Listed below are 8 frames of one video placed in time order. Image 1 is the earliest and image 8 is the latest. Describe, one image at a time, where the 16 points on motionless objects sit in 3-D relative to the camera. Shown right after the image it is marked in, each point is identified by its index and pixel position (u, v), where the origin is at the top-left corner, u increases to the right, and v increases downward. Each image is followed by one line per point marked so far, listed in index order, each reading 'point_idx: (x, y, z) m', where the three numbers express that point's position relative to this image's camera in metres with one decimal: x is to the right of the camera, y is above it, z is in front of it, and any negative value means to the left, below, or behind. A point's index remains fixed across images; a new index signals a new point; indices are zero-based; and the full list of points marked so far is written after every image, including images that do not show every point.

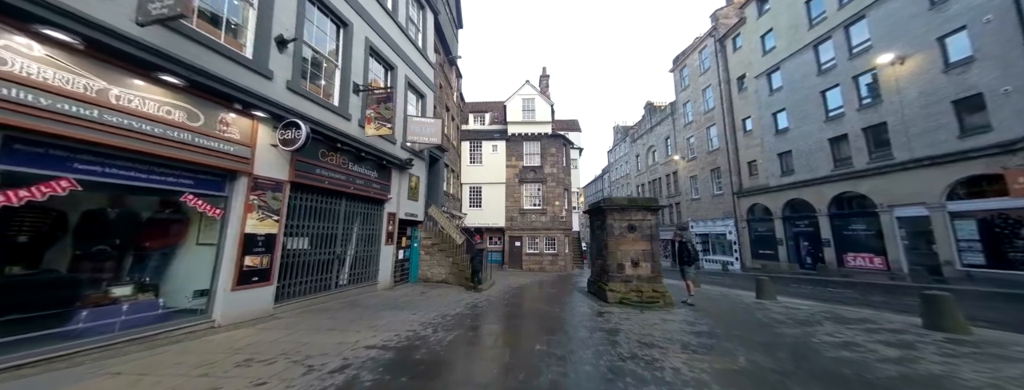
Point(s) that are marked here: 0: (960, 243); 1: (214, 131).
0: (+21.2, -2.2, +13.4) m
1: (-4.7, +1.0, +4.6) m
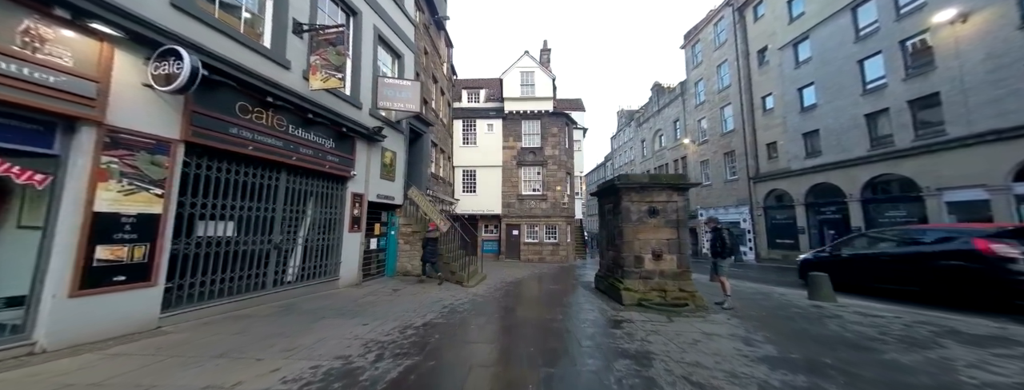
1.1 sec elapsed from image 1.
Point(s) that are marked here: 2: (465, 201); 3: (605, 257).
0: (+21.0, -1.4, +11.7) m
1: (-5.0, +1.5, +2.9) m
2: (-3.0, -0.4, +18.3) m
3: (+2.6, -1.8, +8.0) m
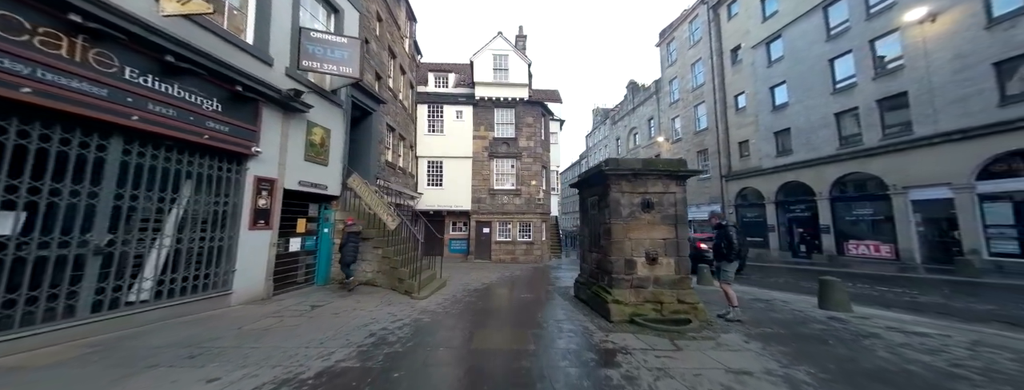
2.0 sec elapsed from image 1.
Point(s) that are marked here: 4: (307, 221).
0: (+19.8, -1.4, +11.9) m
1: (-5.3, +1.7, +0.9) m
2: (-4.7, 0.0, +16.4) m
3: (+1.8, -1.5, +6.7) m
4: (-5.1, -0.7, +7.2) m
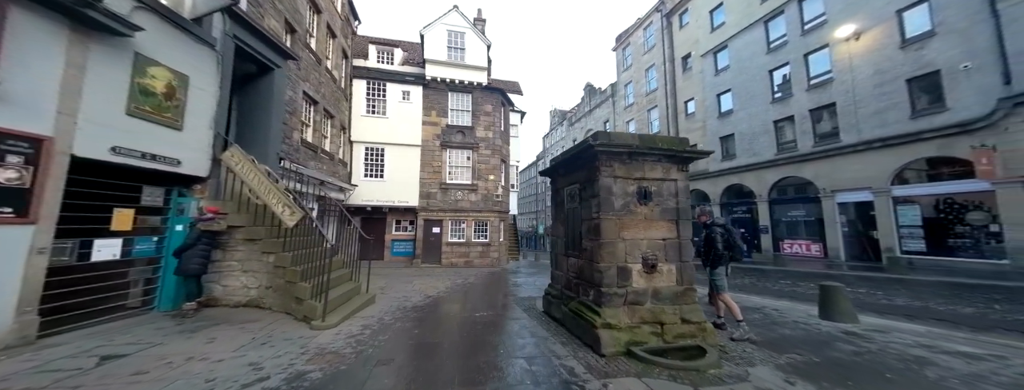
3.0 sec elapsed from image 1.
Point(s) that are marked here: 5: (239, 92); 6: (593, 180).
0: (+17.9, -1.5, +13.2) m
1: (-5.1, +2.1, -1.6) m
2: (-7.0, +0.3, +13.8) m
3: (+0.9, -1.3, +5.2) m
4: (-6.0, -0.3, +4.6) m
5: (-6.9, +2.6, +7.3) m
6: (+1.2, +0.2, +4.2) m
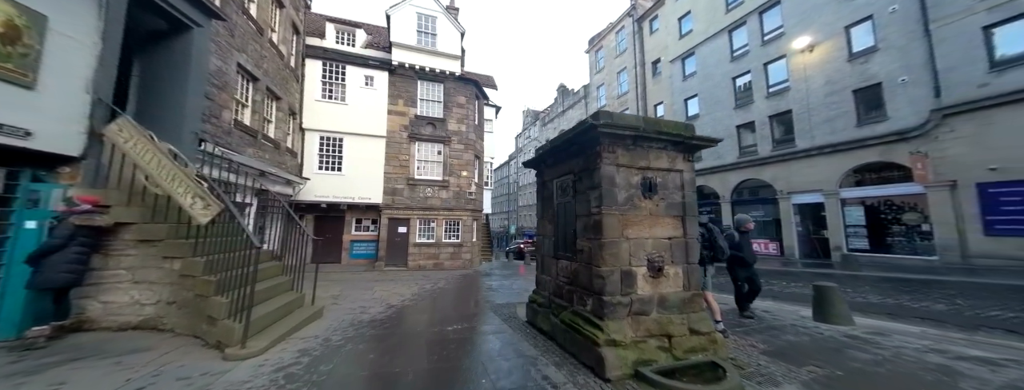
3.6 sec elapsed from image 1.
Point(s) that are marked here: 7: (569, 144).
0: (+16.6, -1.6, +14.2) m
1: (-4.7, +2.3, -2.9) m
2: (-8.1, +0.5, +12.3) m
3: (+0.6, -1.2, +4.5) m
4: (-6.2, -0.1, +3.2) m
5: (-7.4, +2.8, +5.7) m
6: (+1.0, +0.3, +3.6) m
7: (+0.8, +0.7, +4.0) m
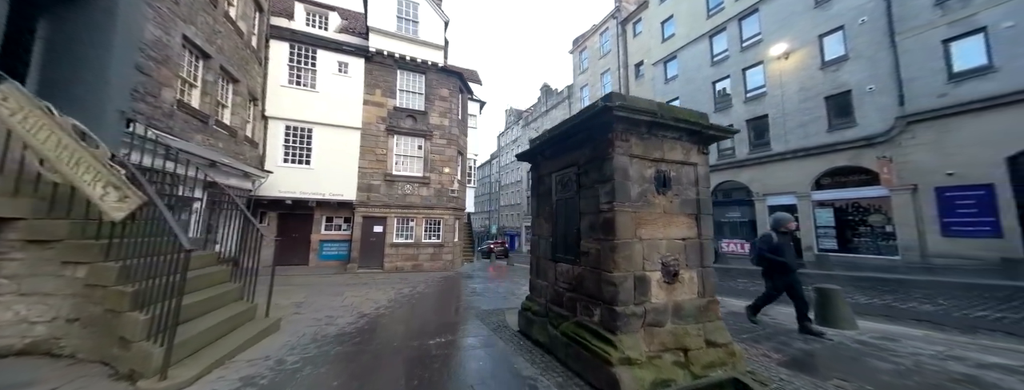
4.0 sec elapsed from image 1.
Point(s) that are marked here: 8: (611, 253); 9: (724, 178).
0: (+15.8, -1.8, +14.8) m
1: (-4.2, +2.4, -3.7) m
2: (-8.7, +0.7, +11.1) m
3: (+0.5, -1.1, +4.0) m
4: (-6.1, 0.0, +2.3) m
5: (-7.5, +3.0, +4.7) m
6: (+1.0, +0.4, +3.1) m
7: (+0.7, +0.8, +3.5) m
8: (+1.0, -0.6, +2.9) m
9: (+13.7, +1.1, +18.5) m
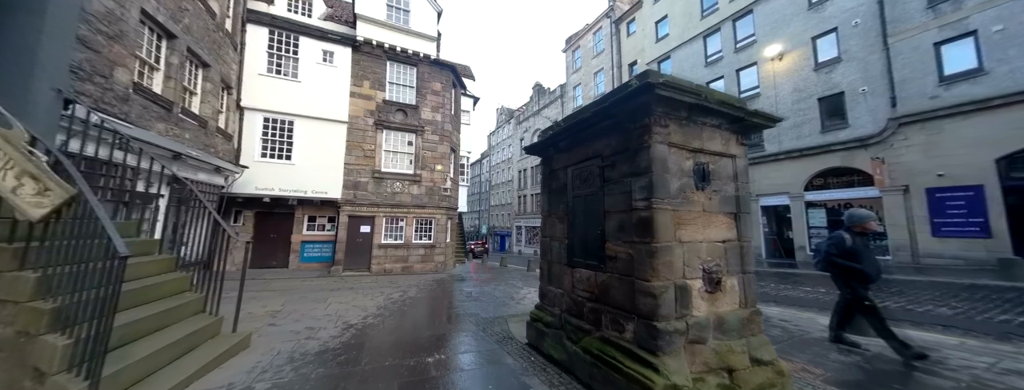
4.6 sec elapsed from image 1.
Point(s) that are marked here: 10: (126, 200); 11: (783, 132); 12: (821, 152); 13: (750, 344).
0: (+15.5, -1.8, +14.9) m
1: (-3.8, +2.5, -4.4) m
2: (-8.8, +0.8, +10.3) m
3: (+0.6, -1.1, +3.5) m
4: (-5.9, +0.1, +1.6) m
5: (-7.4, +3.1, +3.9) m
6: (+1.1, +0.4, +2.7) m
7: (+0.9, +0.8, +3.0) m
8: (+1.2, -0.5, +2.5) m
9: (+13.3, +1.1, +18.5) m
10: (-6.6, -0.1, +4.9) m
11: (+14.9, +3.5, +15.8) m
12: (+15.4, +2.1, +14.3) m
13: (+2.3, -1.4, +2.8) m
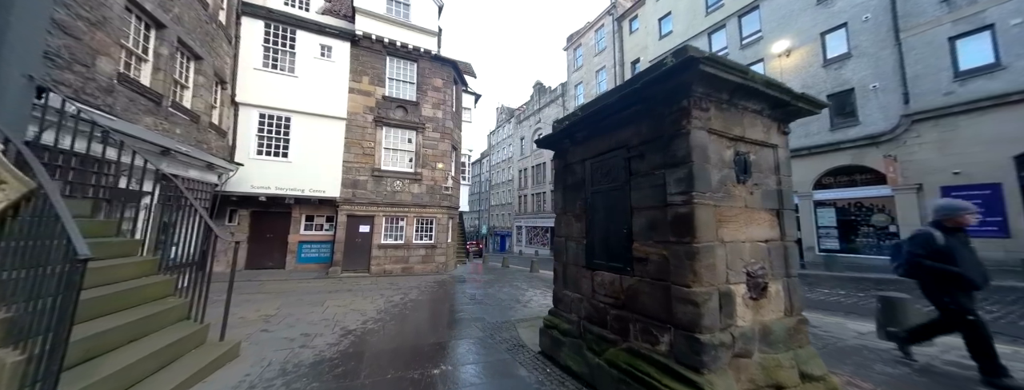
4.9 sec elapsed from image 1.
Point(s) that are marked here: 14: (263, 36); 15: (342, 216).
0: (+15.6, -1.7, +14.6) m
1: (-3.6, +2.6, -4.7) m
2: (-8.7, +0.8, +10.0) m
3: (+0.8, -1.0, +3.2) m
4: (-5.8, +0.2, +1.2) m
5: (-7.2, +3.1, +3.6) m
6: (+1.3, +0.5, +2.4) m
7: (+1.0, +0.9, +2.7) m
8: (+1.3, -0.5, +2.2) m
9: (+13.4, +1.1, +18.2) m
10: (-6.5, 0.0, +4.6) m
11: (+15.0, +3.5, +15.5) m
12: (+15.5, +2.2, +14.0) m
13: (+2.5, -1.4, +2.5) m
14: (-8.8, +5.7, +10.3) m
15: (-6.4, -0.8, +10.8) m
